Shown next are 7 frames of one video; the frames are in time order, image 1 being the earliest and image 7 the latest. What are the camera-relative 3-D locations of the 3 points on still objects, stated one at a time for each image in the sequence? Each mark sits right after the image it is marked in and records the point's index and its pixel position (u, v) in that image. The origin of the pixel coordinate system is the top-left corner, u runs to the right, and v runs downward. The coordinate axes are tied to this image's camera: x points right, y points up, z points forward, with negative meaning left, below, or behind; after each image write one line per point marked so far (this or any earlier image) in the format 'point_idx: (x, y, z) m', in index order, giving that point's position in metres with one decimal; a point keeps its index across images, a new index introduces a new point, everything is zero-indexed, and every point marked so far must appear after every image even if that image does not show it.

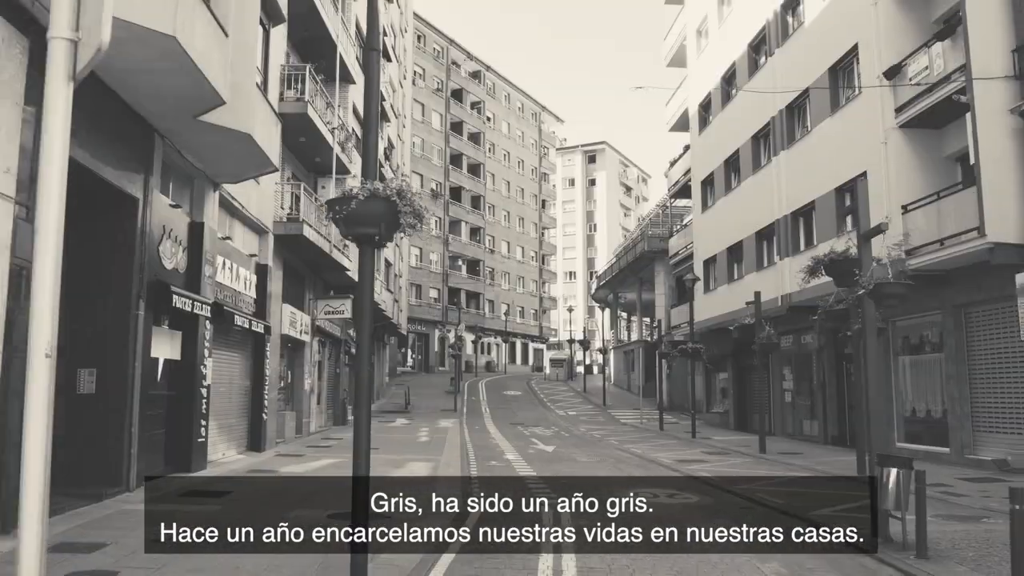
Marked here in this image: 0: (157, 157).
0: (-5.4, +2.0, +11.5) m
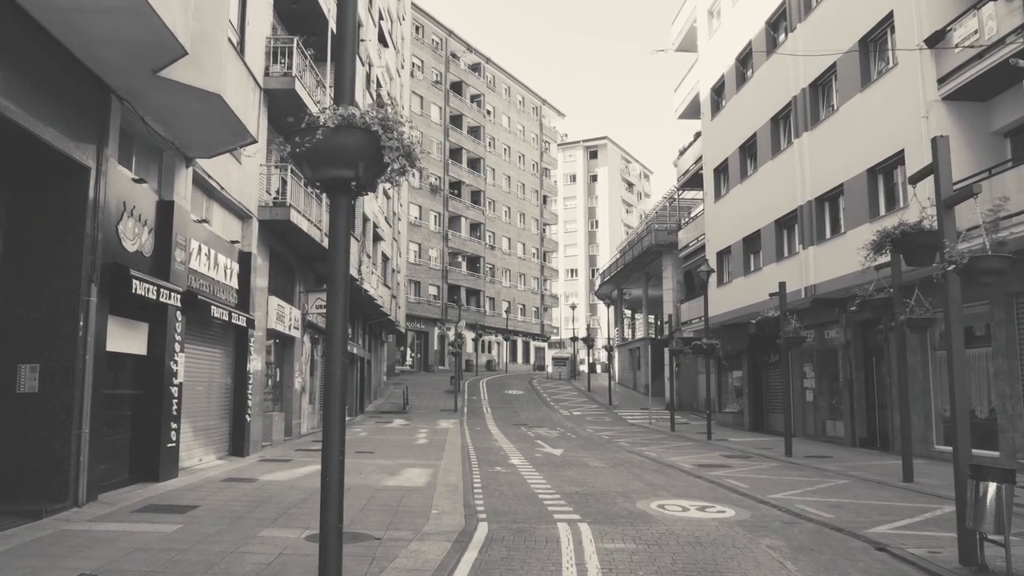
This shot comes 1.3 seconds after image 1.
0: (-5.3, +2.2, +10.1) m
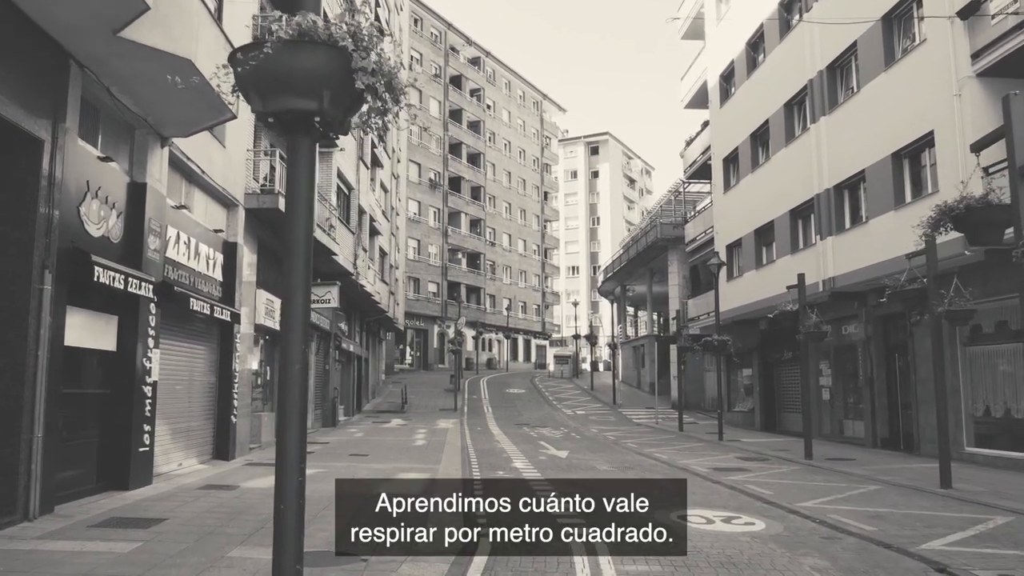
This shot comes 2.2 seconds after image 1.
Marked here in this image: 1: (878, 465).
0: (-5.2, +2.3, +9.1) m
1: (+7.1, -3.4, +14.7) m
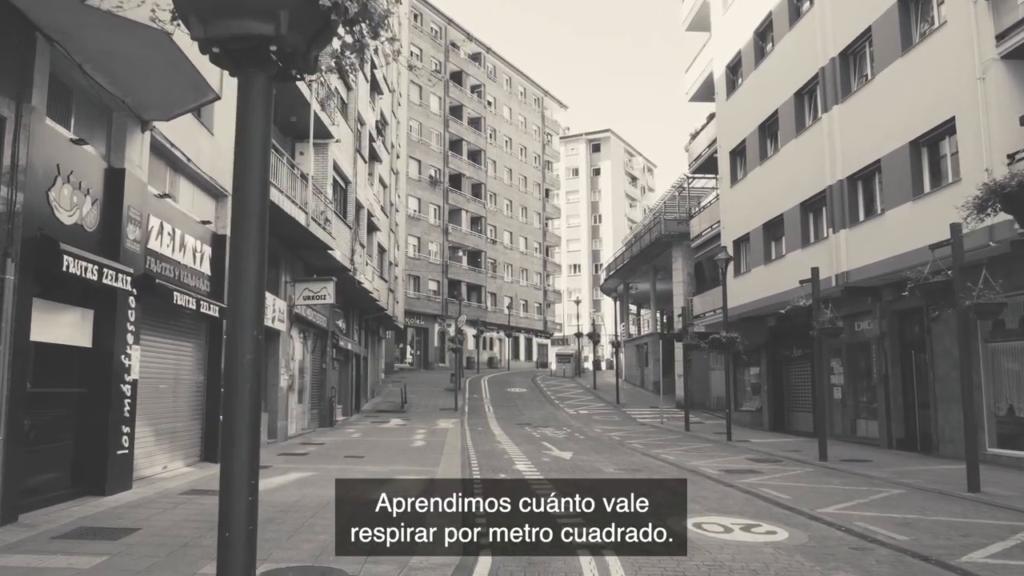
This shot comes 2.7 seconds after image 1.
0: (-5.2, +2.4, +8.4) m
1: (+7.1, -3.3, +14.1) m
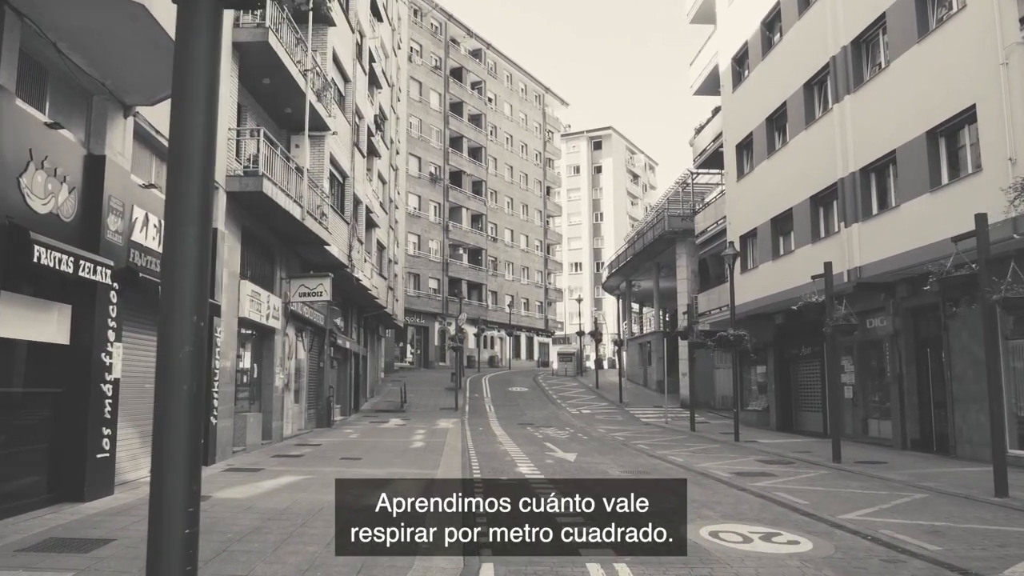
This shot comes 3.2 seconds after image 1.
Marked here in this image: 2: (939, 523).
0: (-5.1, +2.5, +7.9) m
1: (+7.1, -3.2, +13.5) m
2: (+5.0, -2.8, +9.0) m
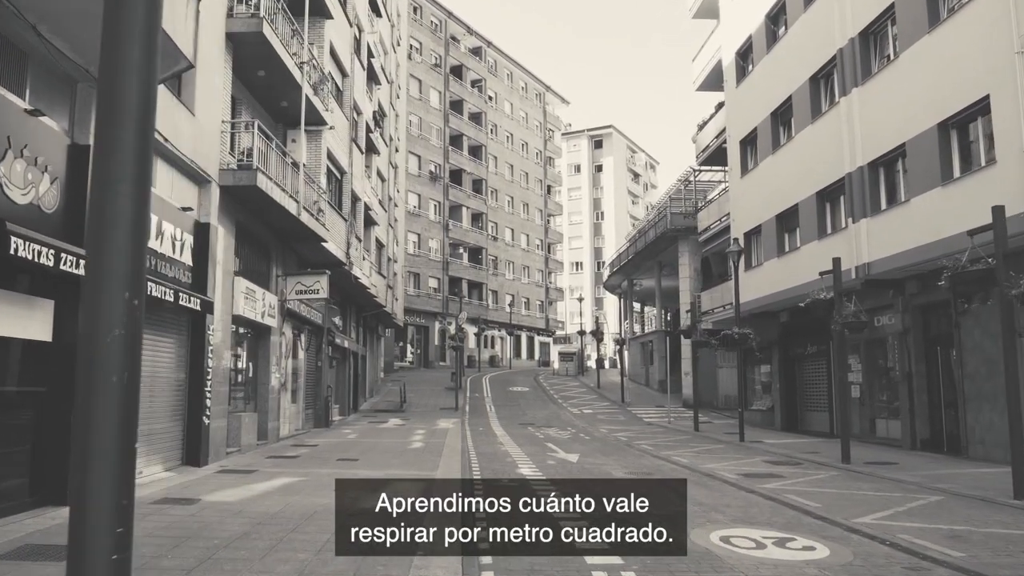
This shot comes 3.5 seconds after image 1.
0: (-5.1, +2.6, +7.5) m
1: (+7.2, -3.2, +13.1) m
2: (+5.0, -2.7, +8.6) m
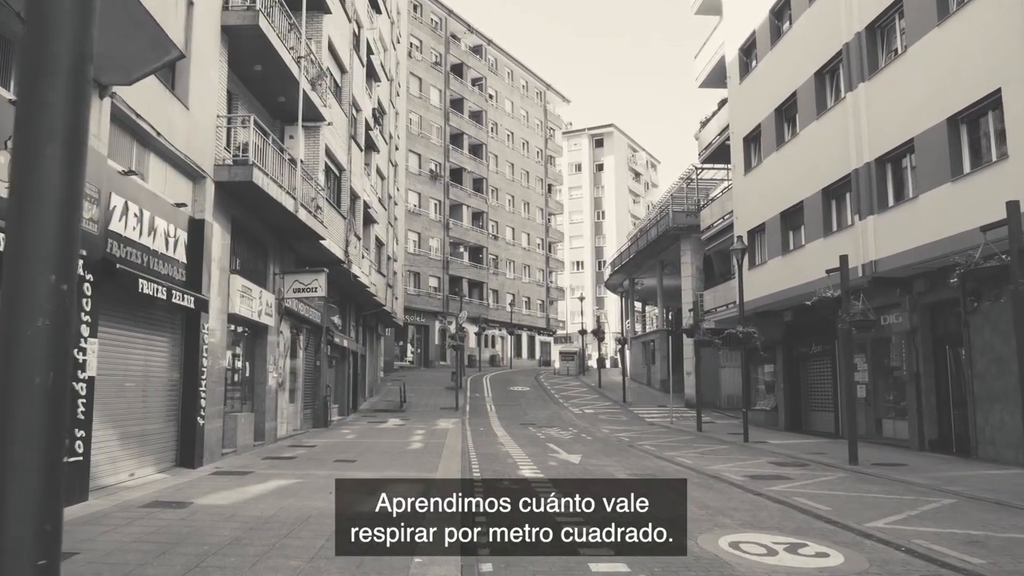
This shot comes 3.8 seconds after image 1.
0: (-5.1, +2.6, +7.2) m
1: (+7.2, -3.1, +12.8) m
2: (+5.0, -2.7, +8.3) m
